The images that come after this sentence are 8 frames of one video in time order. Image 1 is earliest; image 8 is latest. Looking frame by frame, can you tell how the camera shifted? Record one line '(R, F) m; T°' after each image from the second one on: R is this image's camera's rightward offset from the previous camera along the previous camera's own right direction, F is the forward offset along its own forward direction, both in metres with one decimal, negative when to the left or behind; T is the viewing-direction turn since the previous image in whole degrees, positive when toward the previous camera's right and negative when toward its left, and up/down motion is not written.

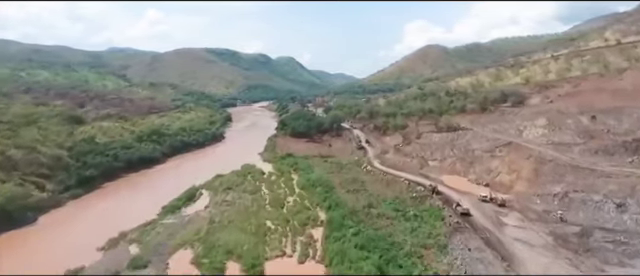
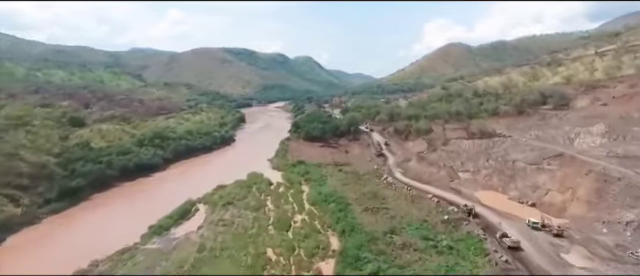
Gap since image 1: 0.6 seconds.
(+0.4, +5.9) m; -3°
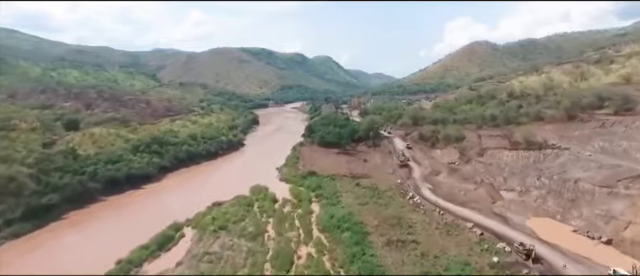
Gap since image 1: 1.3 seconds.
(+0.5, +7.0) m; -3°
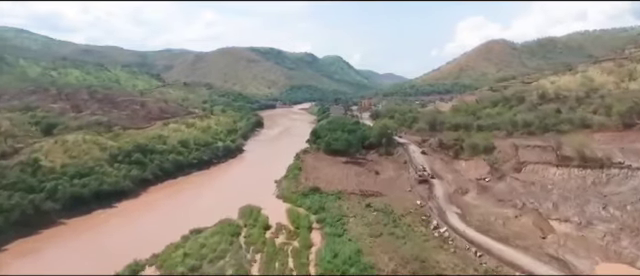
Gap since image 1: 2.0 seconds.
(+0.6, +7.3) m; -2°
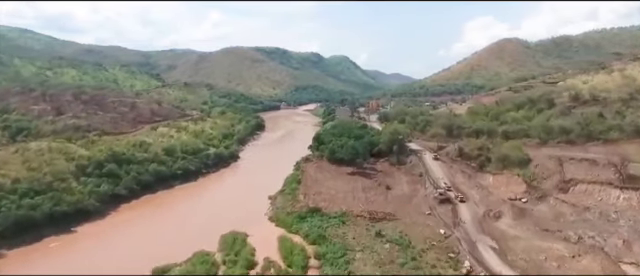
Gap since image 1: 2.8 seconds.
(+0.5, +6.8) m; -1°
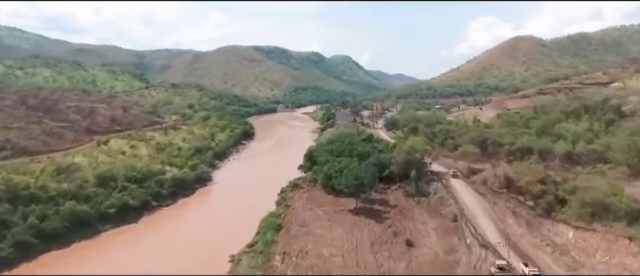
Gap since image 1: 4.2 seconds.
(+1.1, +13.8) m; 0°
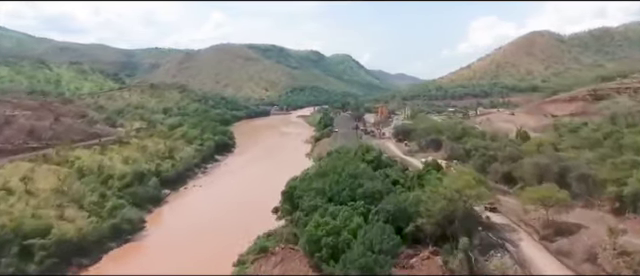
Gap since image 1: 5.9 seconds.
(+1.3, +16.8) m; 0°
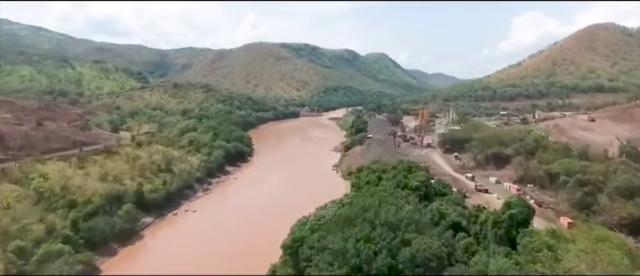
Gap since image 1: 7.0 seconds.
(+0.6, +11.1) m; -5°
